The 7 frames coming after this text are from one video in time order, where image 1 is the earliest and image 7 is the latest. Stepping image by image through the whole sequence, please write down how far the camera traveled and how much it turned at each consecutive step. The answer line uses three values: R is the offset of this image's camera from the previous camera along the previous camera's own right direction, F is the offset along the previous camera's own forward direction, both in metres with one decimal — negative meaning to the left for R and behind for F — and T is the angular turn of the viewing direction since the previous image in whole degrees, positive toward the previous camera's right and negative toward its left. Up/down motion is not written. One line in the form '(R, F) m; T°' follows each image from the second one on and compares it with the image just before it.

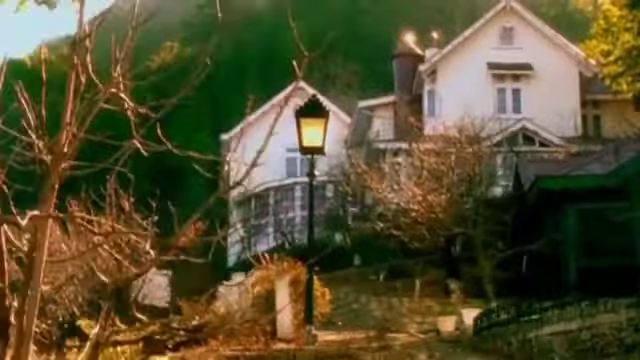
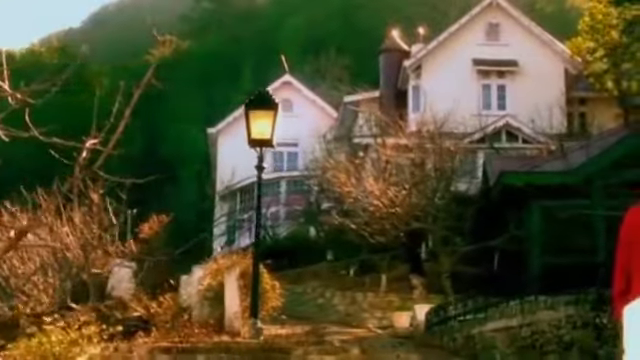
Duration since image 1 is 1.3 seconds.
(+0.9, +0.1) m; -1°
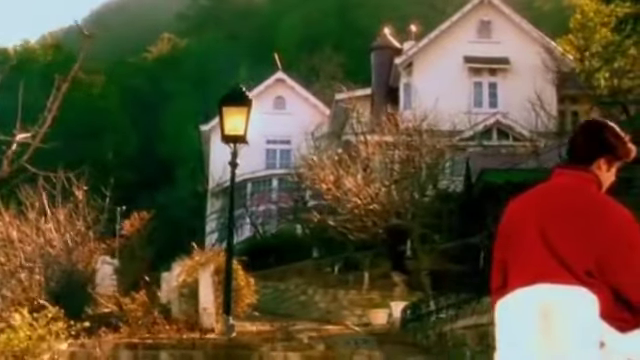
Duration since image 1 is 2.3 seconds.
(+0.5, 0.0) m; 0°
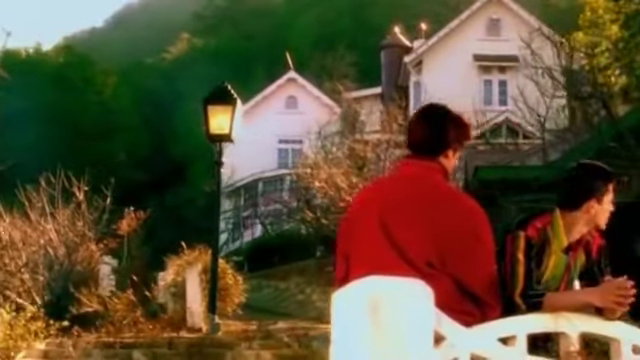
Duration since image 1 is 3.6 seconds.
(+0.6, +0.1) m; -1°
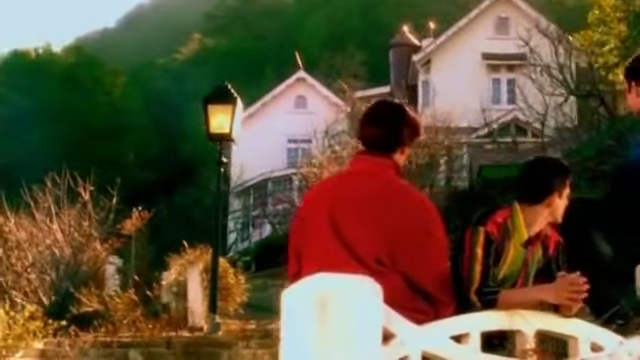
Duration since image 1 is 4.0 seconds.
(+0.2, 0.0) m; -1°
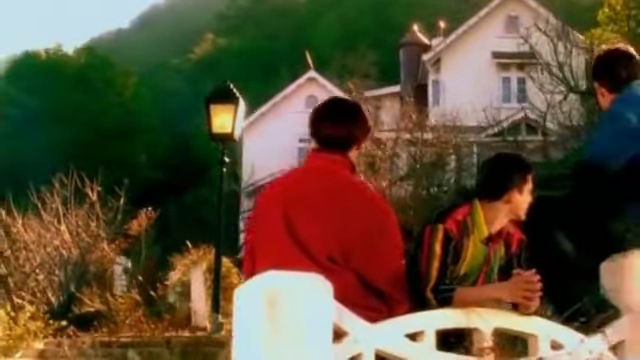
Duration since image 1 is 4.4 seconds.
(+0.2, 0.0) m; -1°
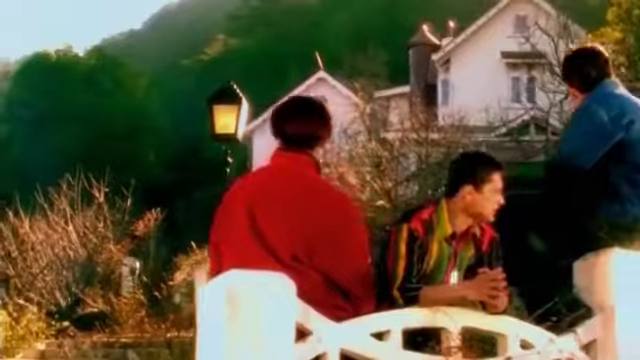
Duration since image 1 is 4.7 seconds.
(+0.2, 0.0) m; -1°
